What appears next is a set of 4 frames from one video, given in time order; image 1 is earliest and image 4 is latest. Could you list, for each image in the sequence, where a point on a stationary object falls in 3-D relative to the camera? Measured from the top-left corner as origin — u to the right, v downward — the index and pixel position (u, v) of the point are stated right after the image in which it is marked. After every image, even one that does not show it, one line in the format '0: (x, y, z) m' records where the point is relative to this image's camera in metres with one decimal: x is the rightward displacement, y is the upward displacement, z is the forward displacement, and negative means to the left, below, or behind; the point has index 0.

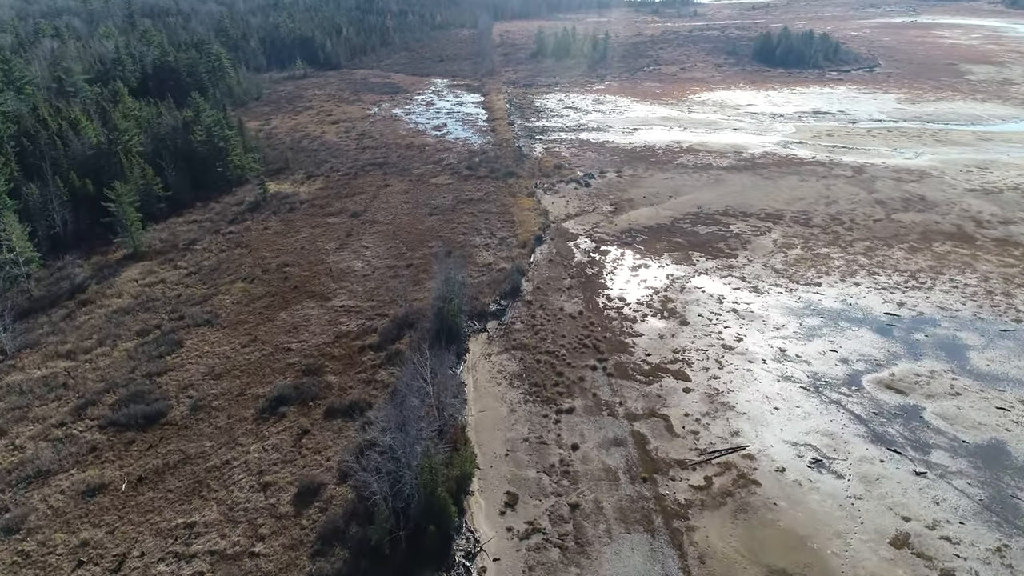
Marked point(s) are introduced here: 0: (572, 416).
0: (+1.6, -3.4, +18.5) m
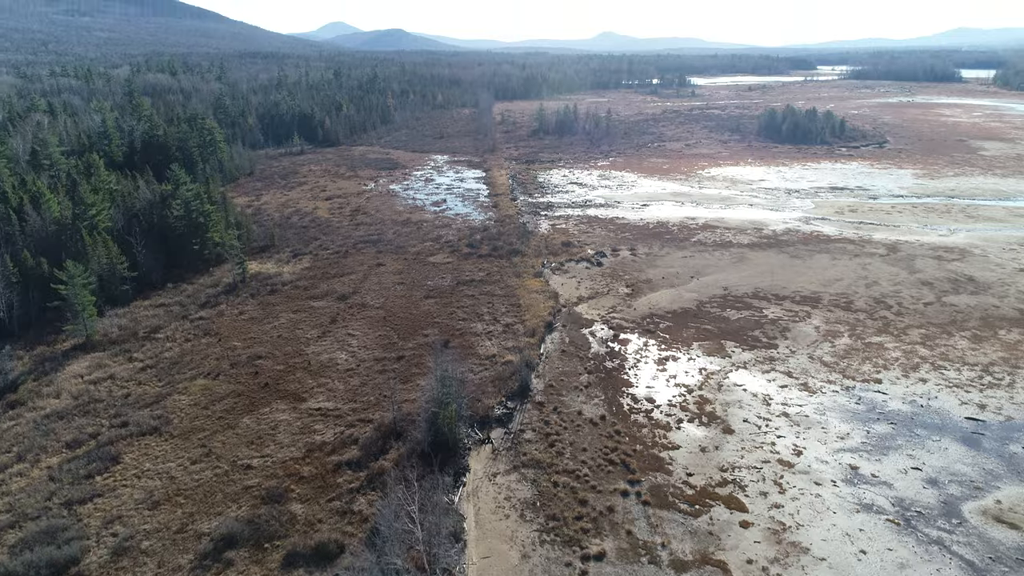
0: (+1.8, -5.6, +14.3) m
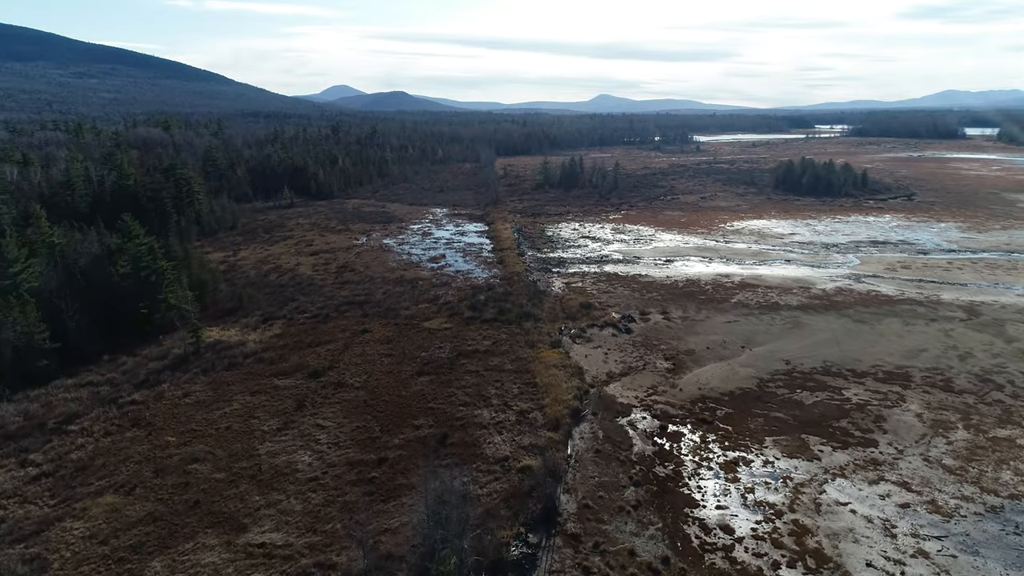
0: (+2.3, -6.8, +8.1) m
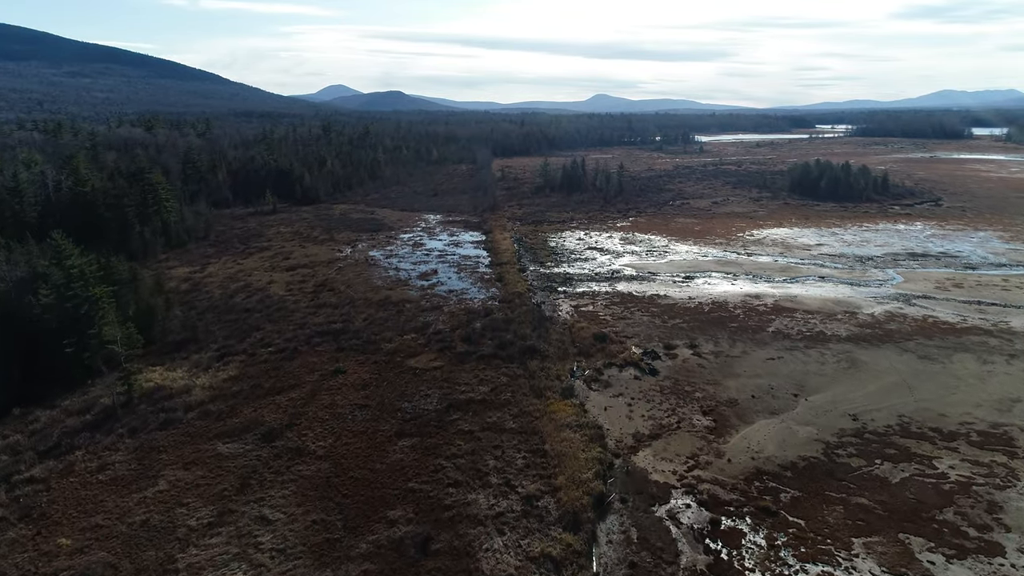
0: (+2.4, -8.0, +3.3) m
